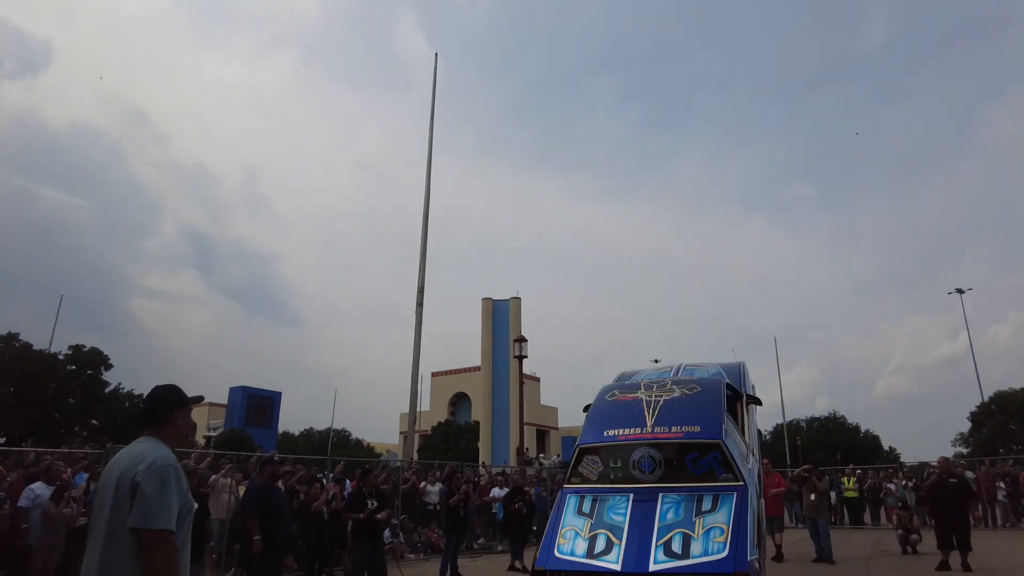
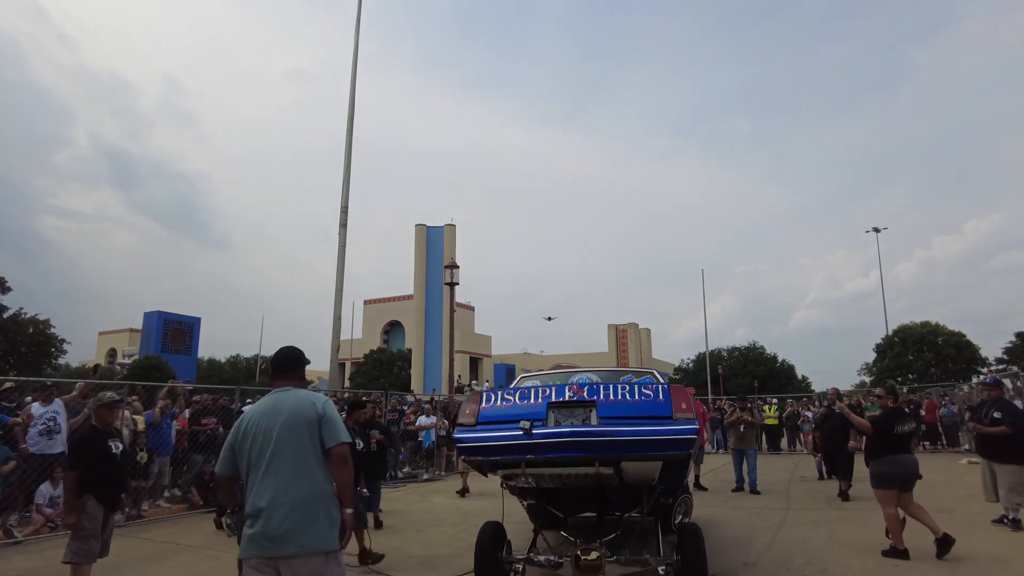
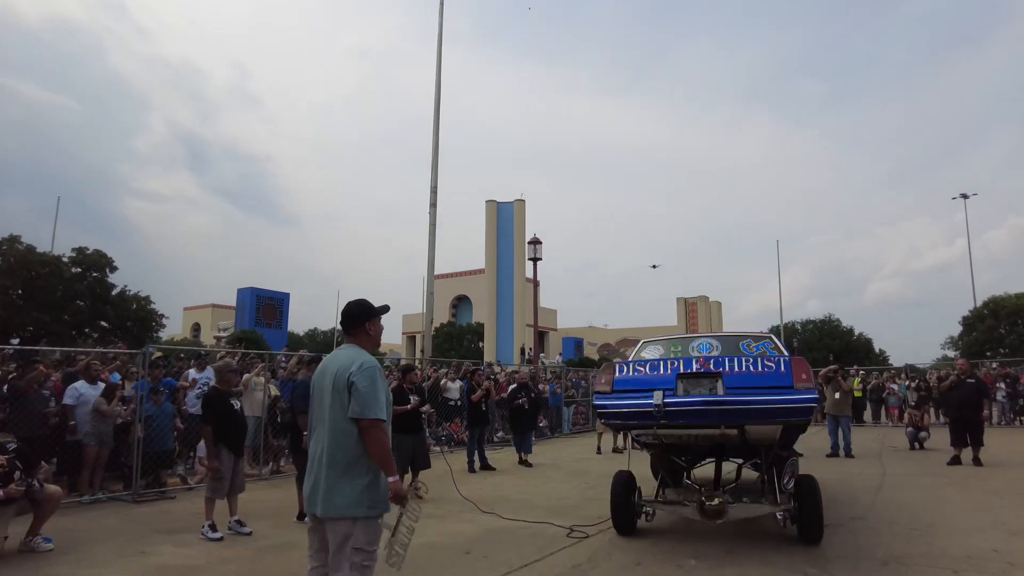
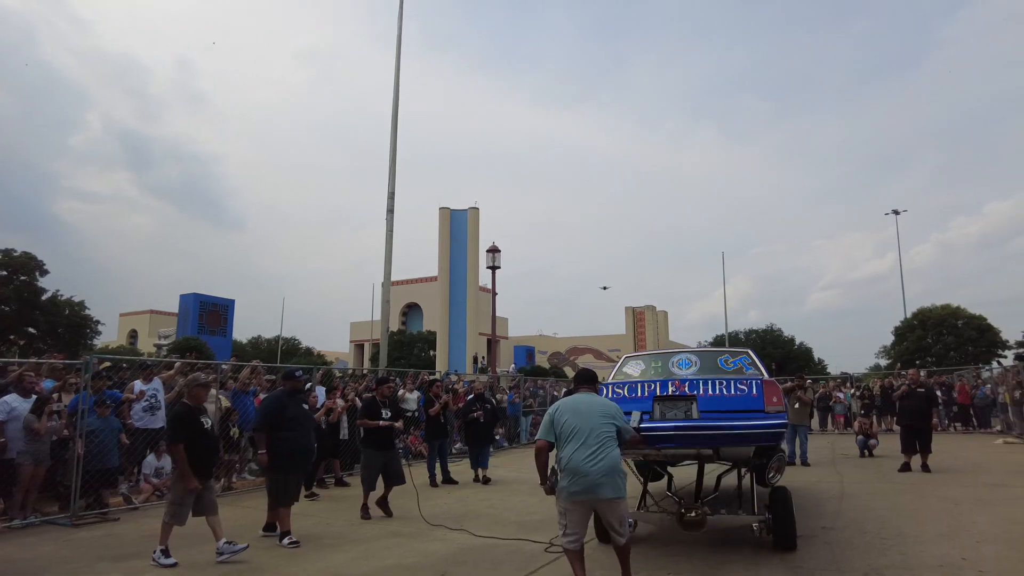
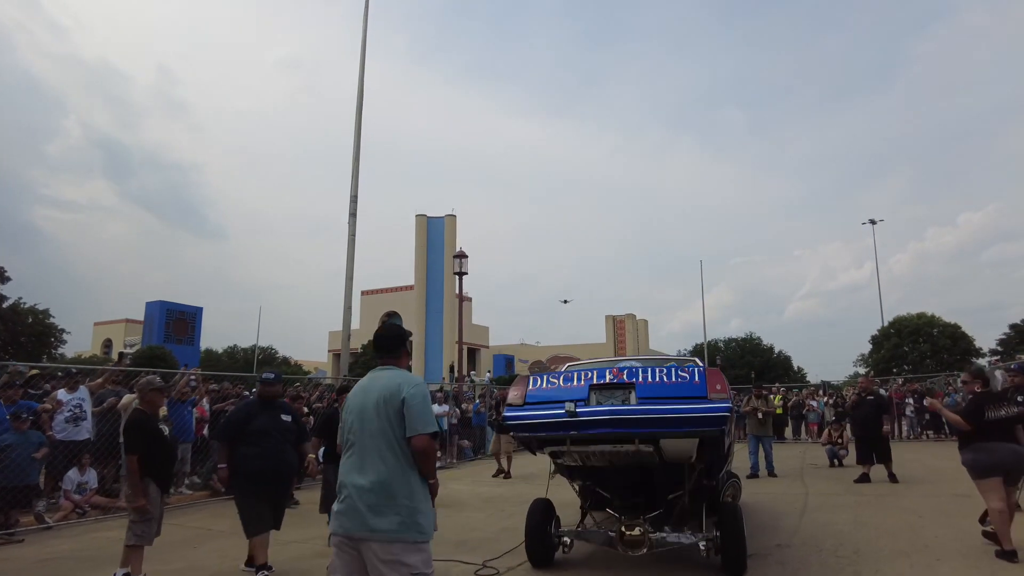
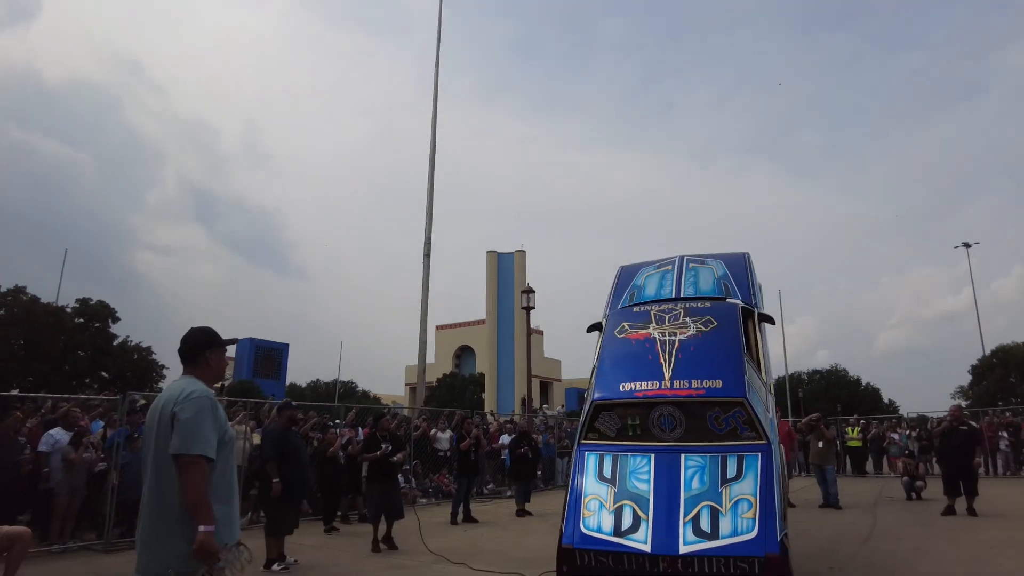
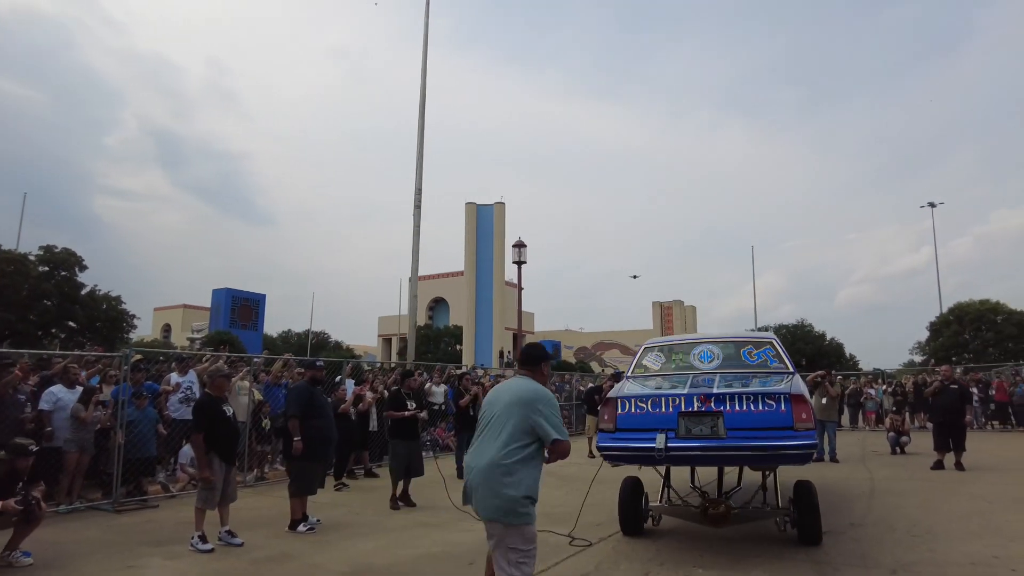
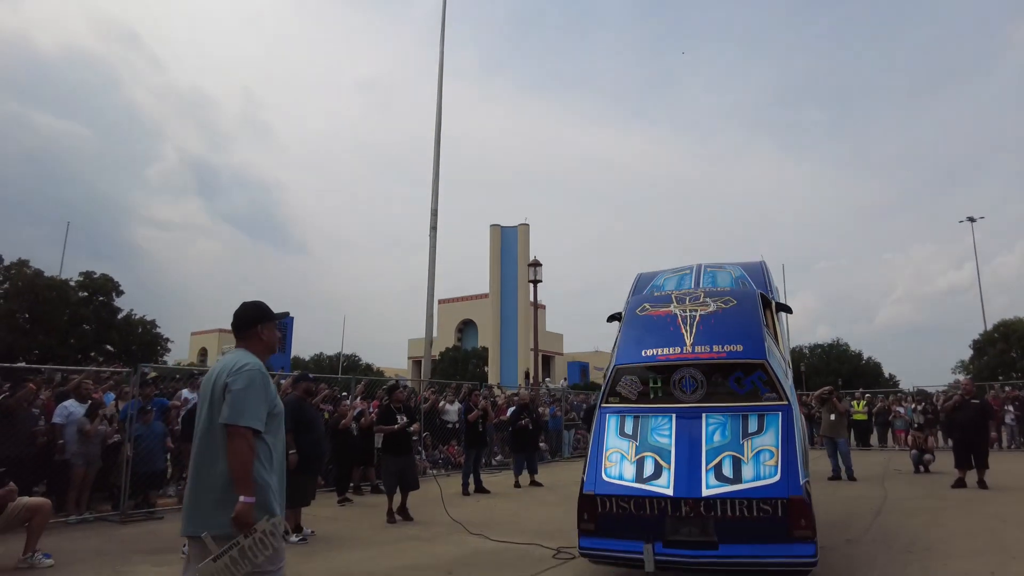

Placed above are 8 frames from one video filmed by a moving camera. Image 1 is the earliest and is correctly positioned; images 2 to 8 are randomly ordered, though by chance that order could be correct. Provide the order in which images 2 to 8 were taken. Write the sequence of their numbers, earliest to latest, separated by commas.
6, 8, 3, 7, 4, 5, 2
